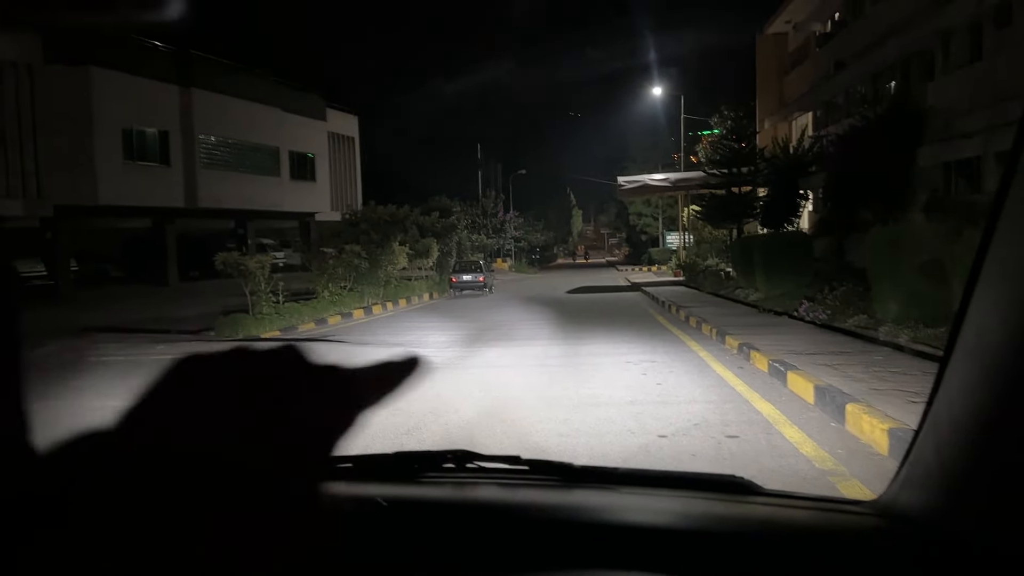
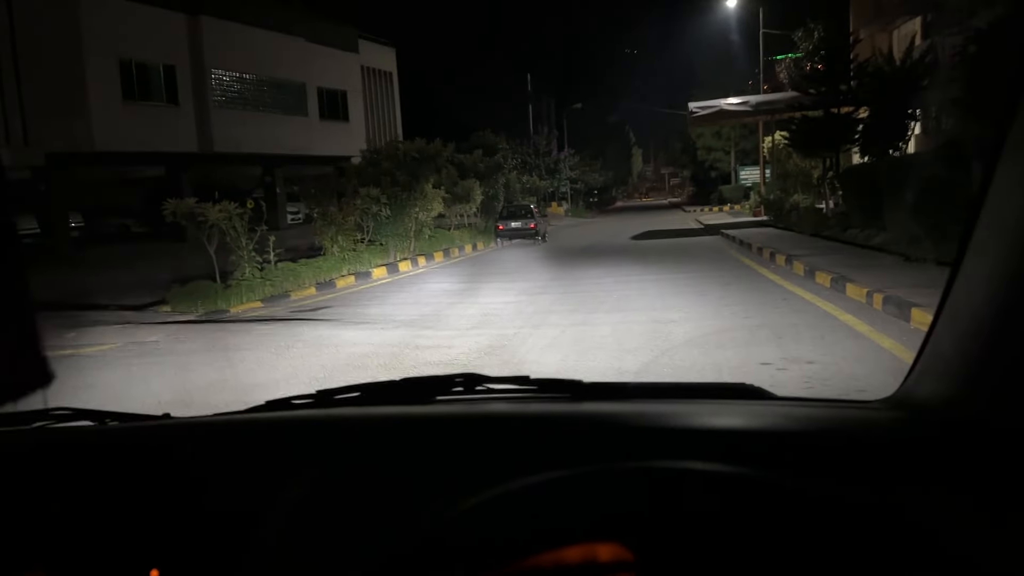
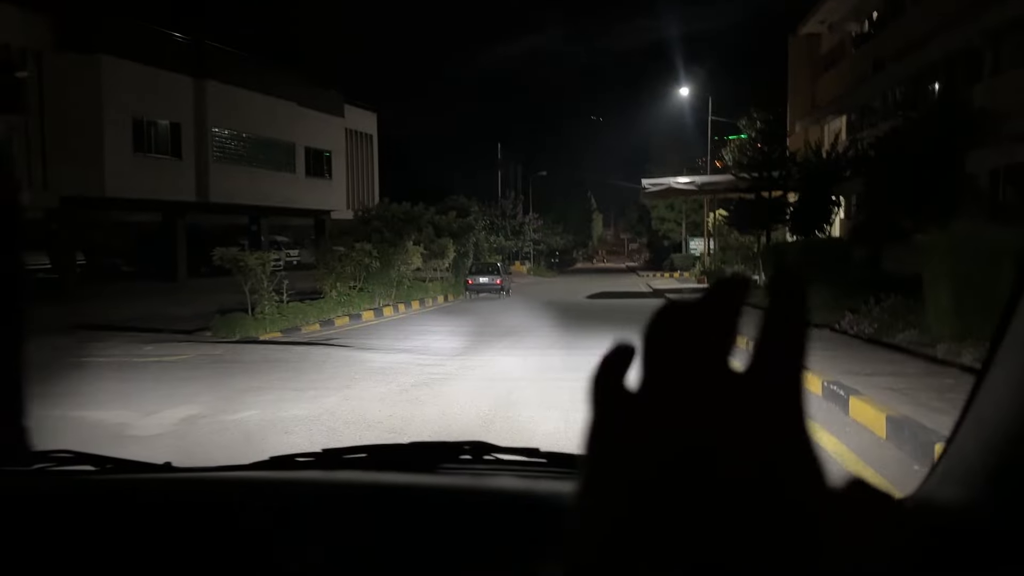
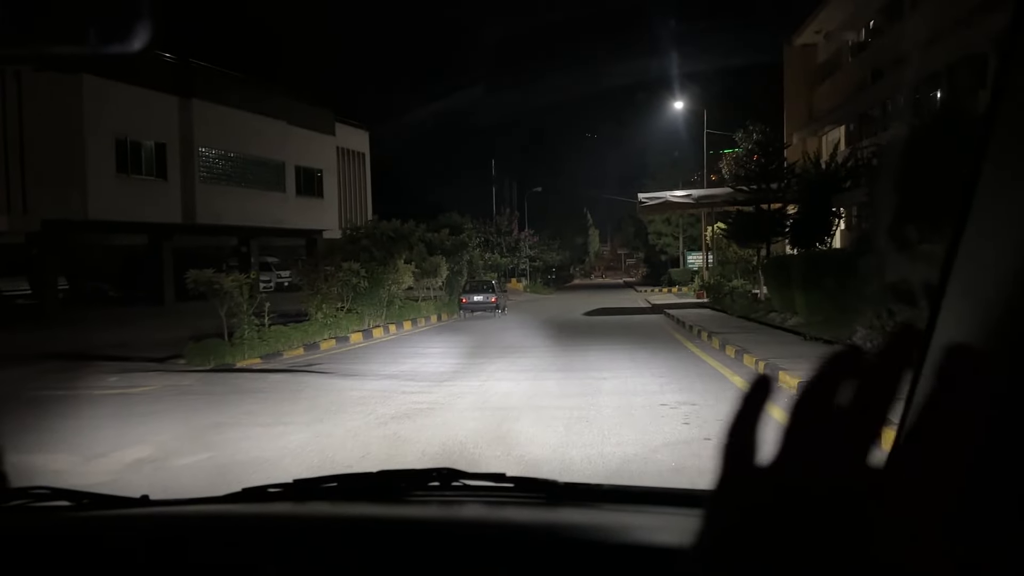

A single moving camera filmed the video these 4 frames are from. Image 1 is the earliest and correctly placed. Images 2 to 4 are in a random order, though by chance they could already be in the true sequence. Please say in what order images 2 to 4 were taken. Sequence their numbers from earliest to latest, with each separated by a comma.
3, 4, 2
